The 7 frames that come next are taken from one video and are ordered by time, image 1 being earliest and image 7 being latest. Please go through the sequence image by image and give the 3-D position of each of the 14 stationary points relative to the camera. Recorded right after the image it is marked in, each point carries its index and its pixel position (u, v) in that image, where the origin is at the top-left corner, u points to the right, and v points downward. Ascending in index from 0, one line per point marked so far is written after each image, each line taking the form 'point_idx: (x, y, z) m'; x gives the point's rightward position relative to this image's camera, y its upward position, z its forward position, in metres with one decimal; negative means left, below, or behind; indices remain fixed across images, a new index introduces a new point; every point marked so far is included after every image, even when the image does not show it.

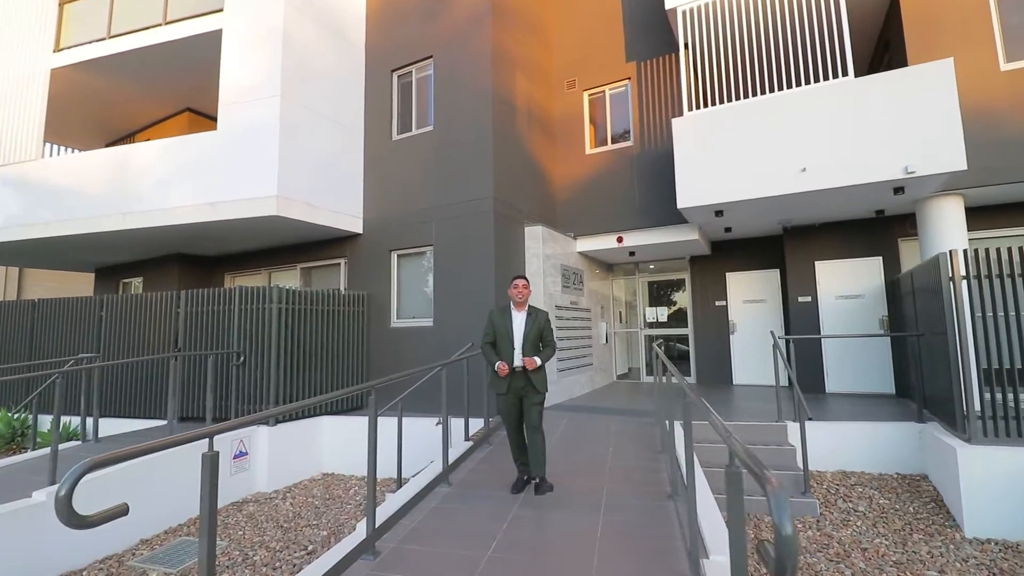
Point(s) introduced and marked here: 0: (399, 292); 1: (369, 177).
0: (-1.7, -0.1, +7.9) m
1: (-2.3, +1.8, +8.3) m
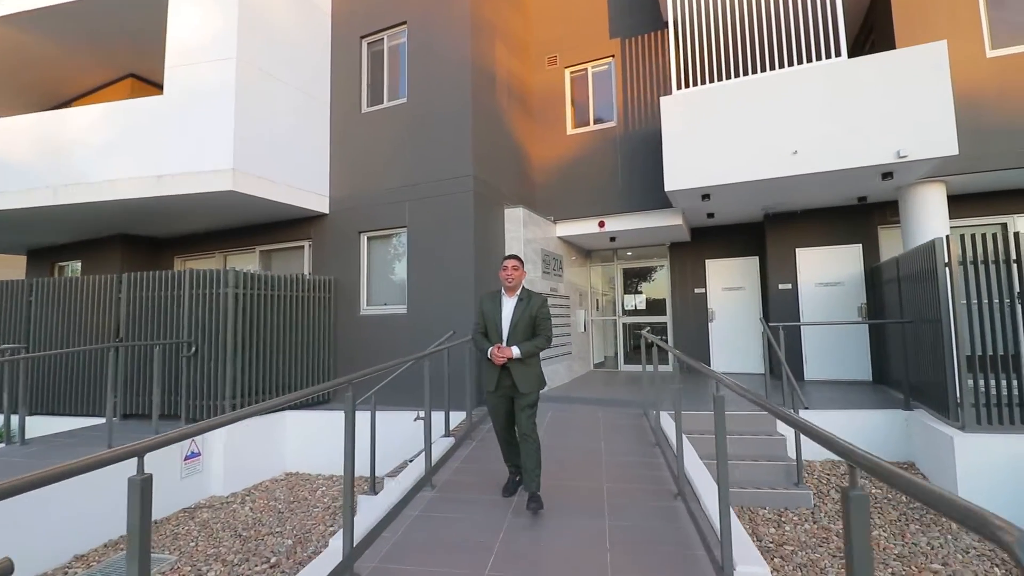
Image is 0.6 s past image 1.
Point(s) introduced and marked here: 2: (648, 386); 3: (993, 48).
0: (-2.1, +0.2, +7.4) m
1: (-2.6, +2.0, +7.7) m
2: (+2.1, -1.5, +8.0) m
3: (+6.3, +3.1, +6.7) m
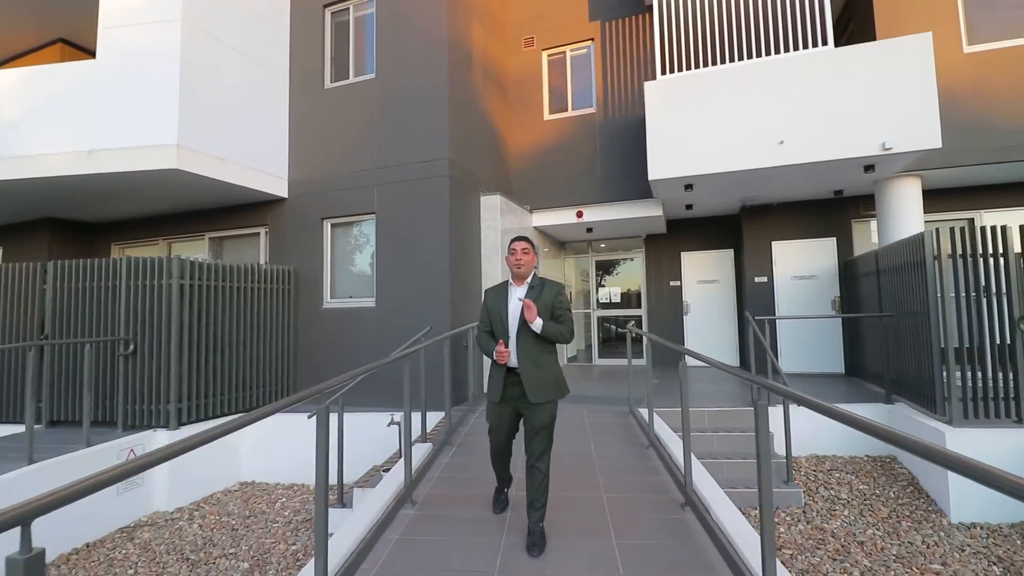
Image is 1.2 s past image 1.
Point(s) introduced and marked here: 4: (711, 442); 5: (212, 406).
0: (-2.4, +0.3, +6.8) m
1: (-3.0, +2.1, +7.1) m
2: (+1.7, -1.4, +7.8) m
3: (+6.0, +3.2, +6.8) m
4: (+2.1, -1.6, +5.5) m
5: (-3.4, -1.3, +5.8) m
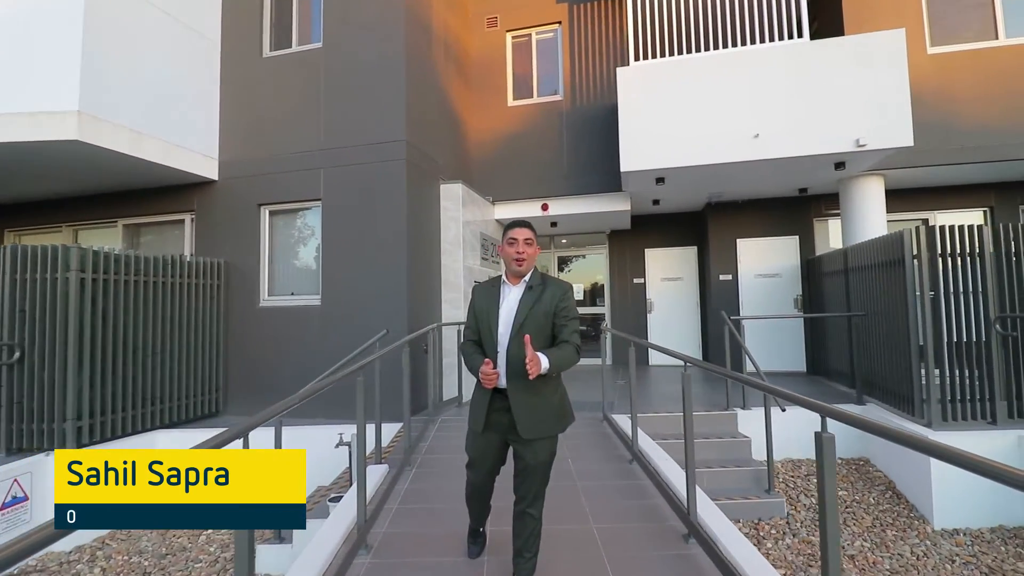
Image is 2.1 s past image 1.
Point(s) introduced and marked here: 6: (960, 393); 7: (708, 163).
0: (-2.8, +0.3, +6.1) m
1: (-3.4, +2.2, +6.2) m
2: (+1.2, -1.4, +7.5) m
3: (+5.5, +3.2, +6.8) m
4: (+1.7, -1.6, +5.2) m
5: (-3.7, -1.3, +4.9) m
6: (+4.2, -1.0, +4.8) m
7: (+2.3, +1.5, +6.2) m
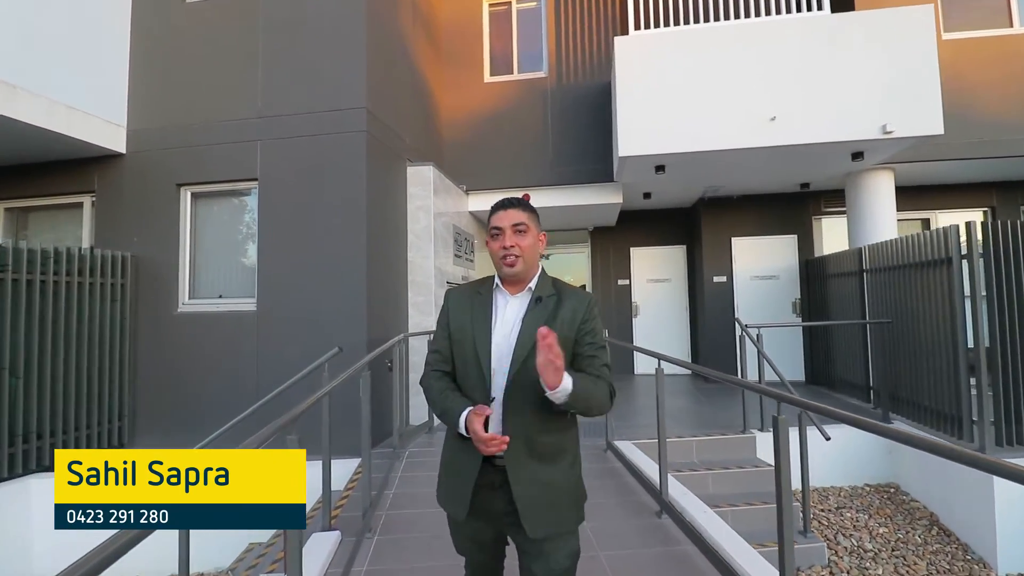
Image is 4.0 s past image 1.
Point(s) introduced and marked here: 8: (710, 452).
0: (-3.0, +0.3, +4.9) m
1: (-3.6, +2.2, +5.0) m
2: (+0.9, -1.4, +6.6) m
3: (+5.3, +3.2, +6.3) m
4: (+1.6, -1.7, +4.4) m
5: (-3.8, -1.3, +3.7) m
6: (+4.1, -1.0, +4.2) m
7: (+2.2, +1.5, +5.4) m
8: (+1.8, -1.5, +4.8) m
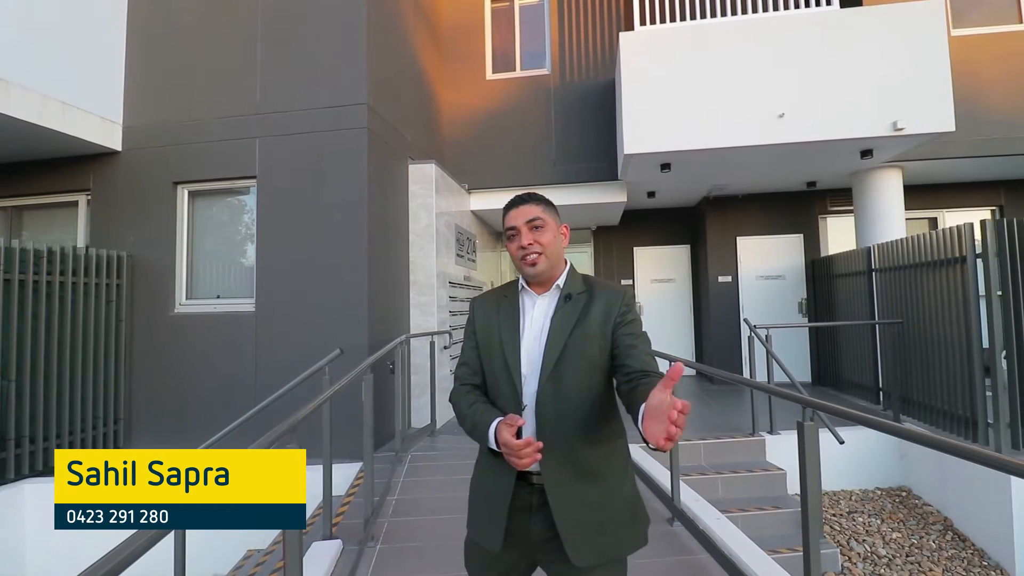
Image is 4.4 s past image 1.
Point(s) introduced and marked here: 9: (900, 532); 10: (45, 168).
0: (-3.0, +0.3, +4.8) m
1: (-3.6, +2.2, +4.9) m
2: (+0.9, -1.4, +6.5) m
3: (+5.3, +3.2, +6.2) m
4: (+1.7, -1.6, +4.3) m
5: (-3.8, -1.3, +3.6) m
6: (+4.1, -1.0, +4.1) m
7: (+2.2, +1.5, +5.3) m
8: (+1.9, -1.5, +4.7) m
9: (+3.2, -2.0, +4.2) m
10: (-4.5, +1.1, +5.0) m
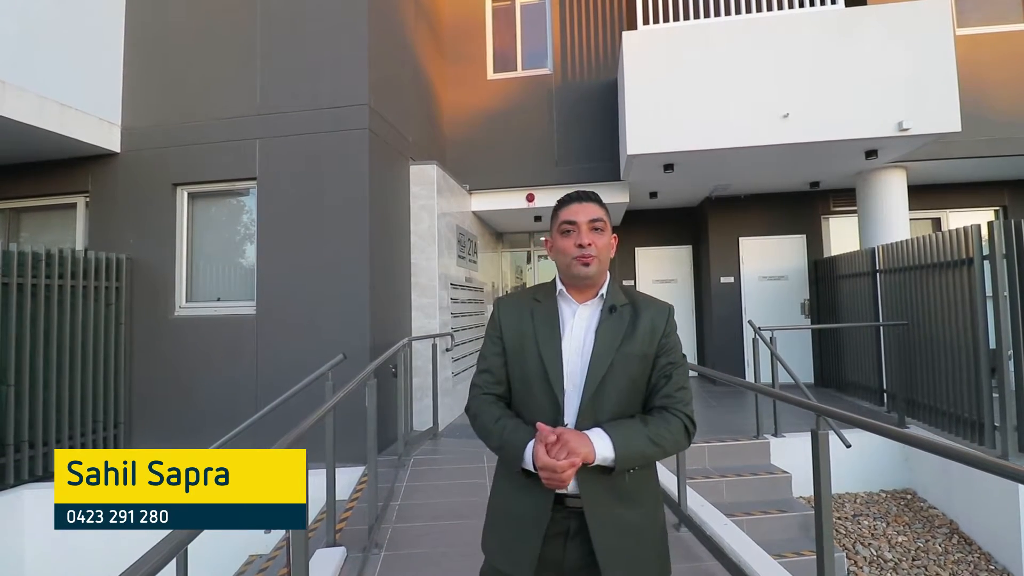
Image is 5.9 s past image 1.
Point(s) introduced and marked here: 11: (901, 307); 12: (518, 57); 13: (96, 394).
0: (-2.9, +0.3, +4.8) m
1: (-3.5, +2.2, +4.9) m
2: (+0.9, -1.4, +6.5) m
3: (+5.3, +3.2, +6.2) m
4: (+1.7, -1.7, +4.2) m
5: (-3.7, -1.3, +3.5) m
6: (+4.1, -1.0, +4.1) m
7: (+2.2, +1.5, +5.3) m
8: (+1.9, -1.5, +4.6) m
9: (+3.2, -2.0, +4.2) m
10: (-4.5, +1.1, +4.9) m
11: (+4.0, -0.2, +5.3) m
12: (+0.1, +3.0, +6.8) m
13: (-3.5, -0.9, +4.4) m
